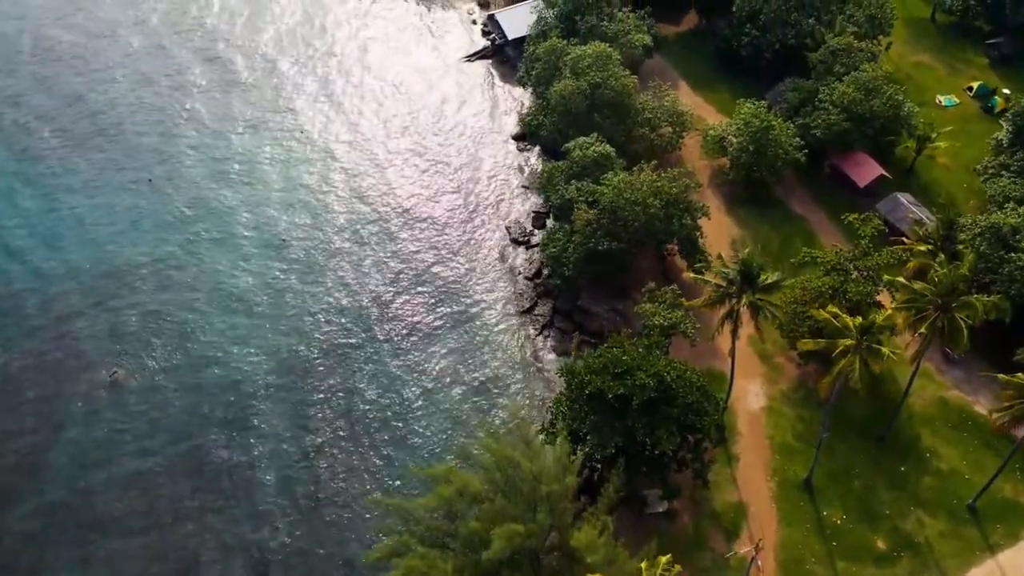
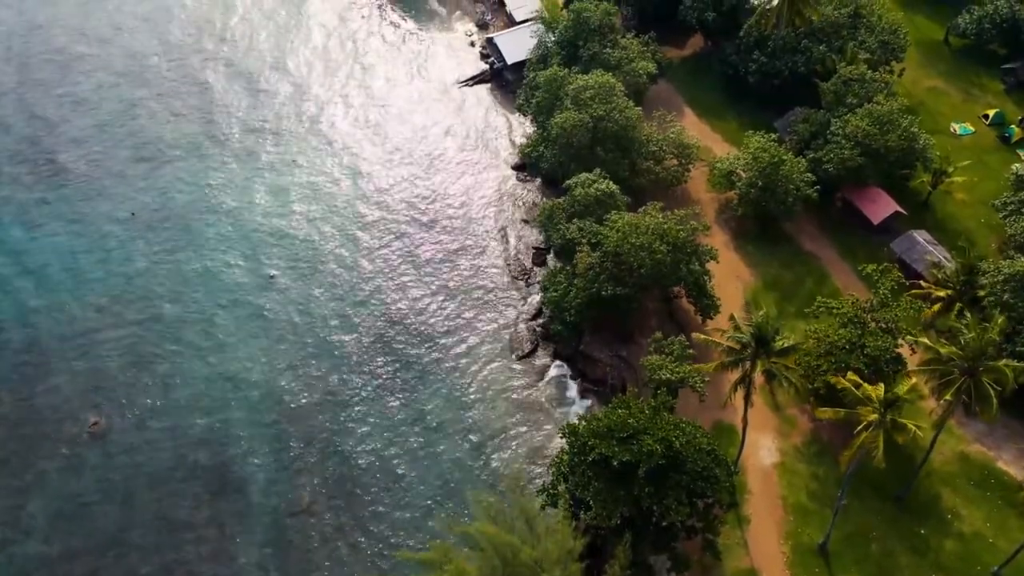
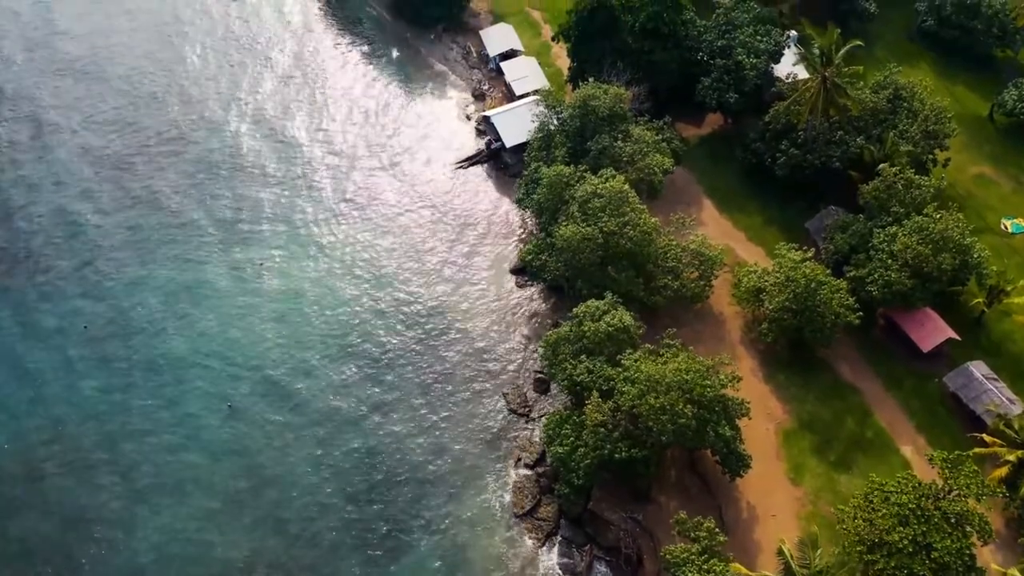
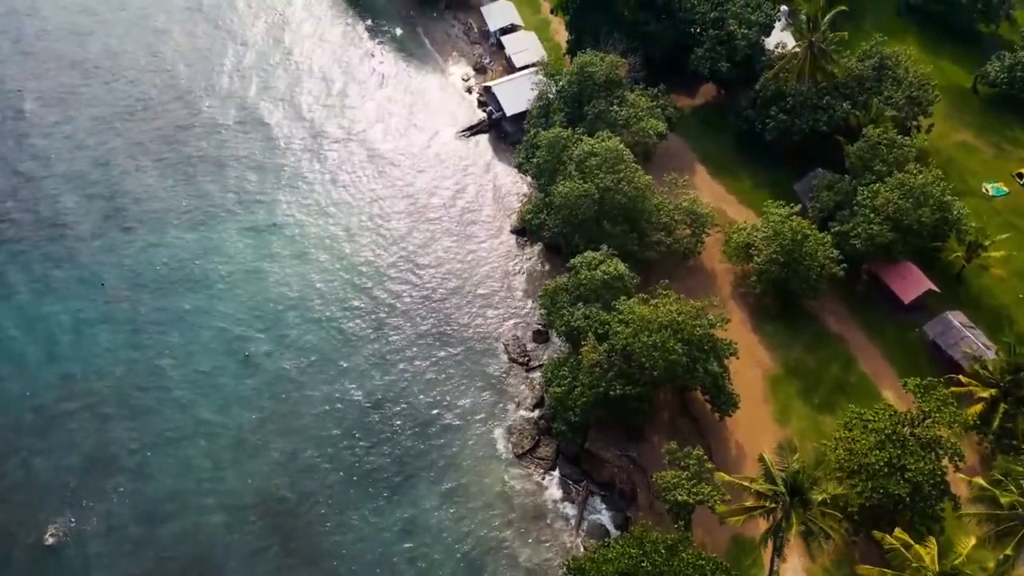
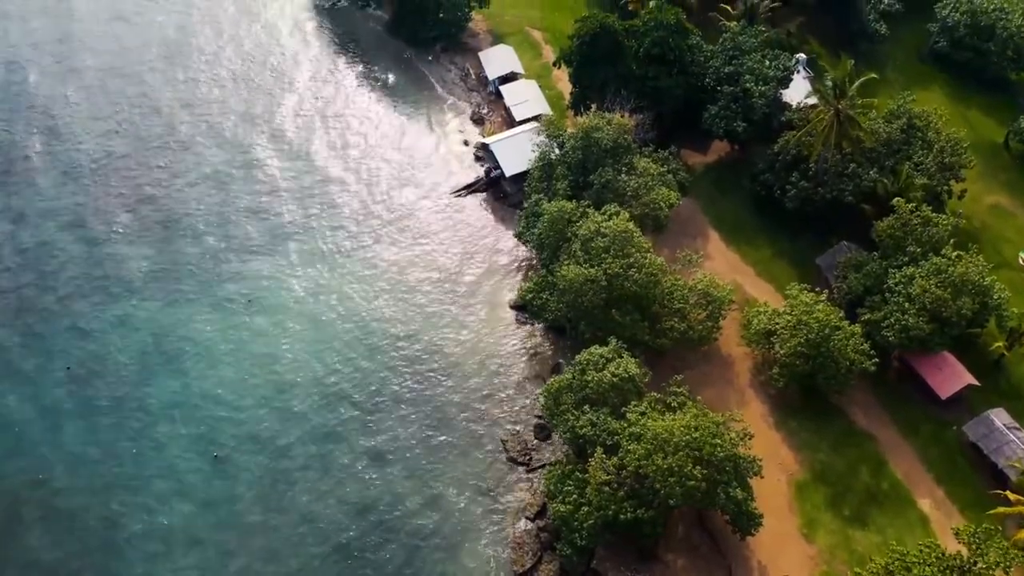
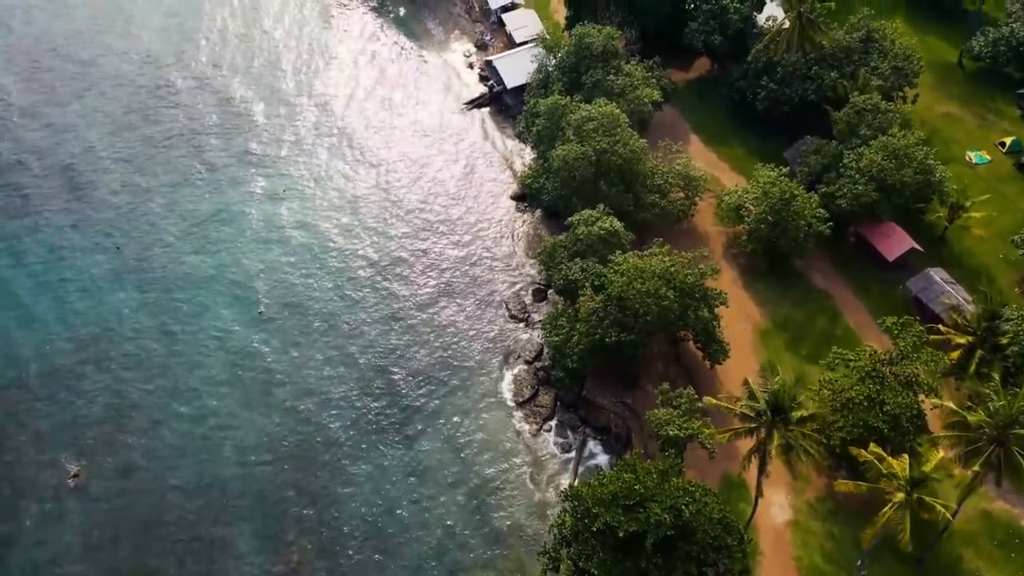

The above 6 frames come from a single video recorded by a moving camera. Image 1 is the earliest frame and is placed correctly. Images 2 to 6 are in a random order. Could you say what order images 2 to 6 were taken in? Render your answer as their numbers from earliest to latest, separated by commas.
2, 6, 4, 3, 5
